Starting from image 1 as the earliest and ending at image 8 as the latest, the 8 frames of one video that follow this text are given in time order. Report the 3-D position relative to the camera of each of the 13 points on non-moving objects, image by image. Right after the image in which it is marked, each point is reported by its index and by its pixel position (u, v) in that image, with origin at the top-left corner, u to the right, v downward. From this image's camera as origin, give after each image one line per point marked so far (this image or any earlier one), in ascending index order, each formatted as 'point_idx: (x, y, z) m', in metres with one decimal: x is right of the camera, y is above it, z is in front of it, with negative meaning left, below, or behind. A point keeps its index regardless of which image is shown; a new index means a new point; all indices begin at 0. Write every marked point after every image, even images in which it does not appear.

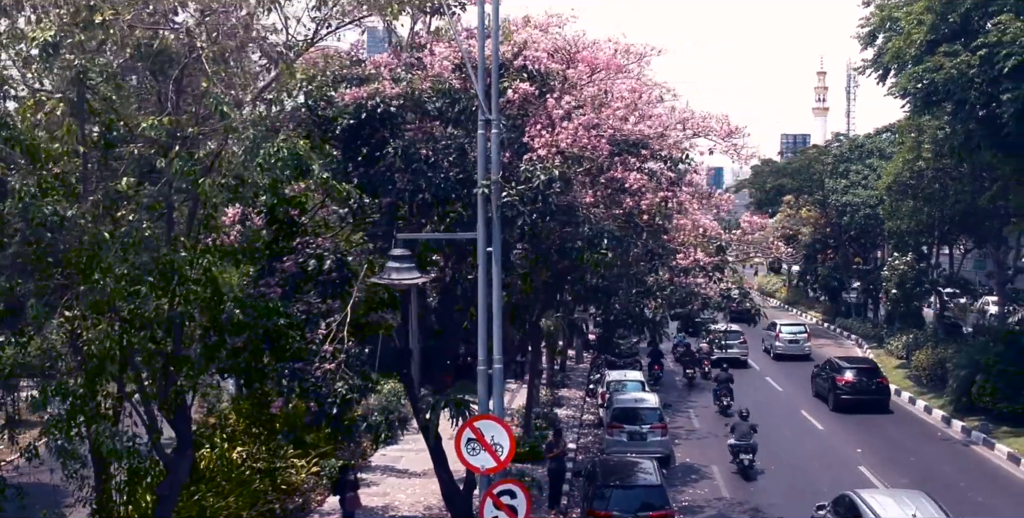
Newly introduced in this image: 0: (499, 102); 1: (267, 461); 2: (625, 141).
0: (-0.2, +1.7, +10.4) m
1: (-4.2, -3.5, +16.5) m
2: (+1.4, +1.5, +11.6) m
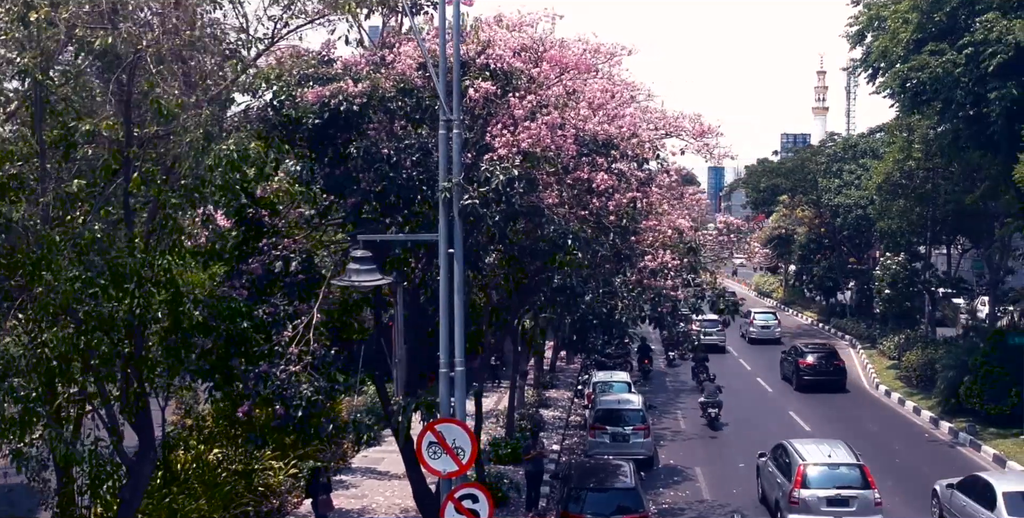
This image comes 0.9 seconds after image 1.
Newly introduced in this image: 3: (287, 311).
0: (-0.6, +1.7, +10.3) m
1: (-4.6, -3.5, +16.4) m
2: (+1.0, +1.4, +11.4) m
3: (-2.8, -0.6, +11.7) m
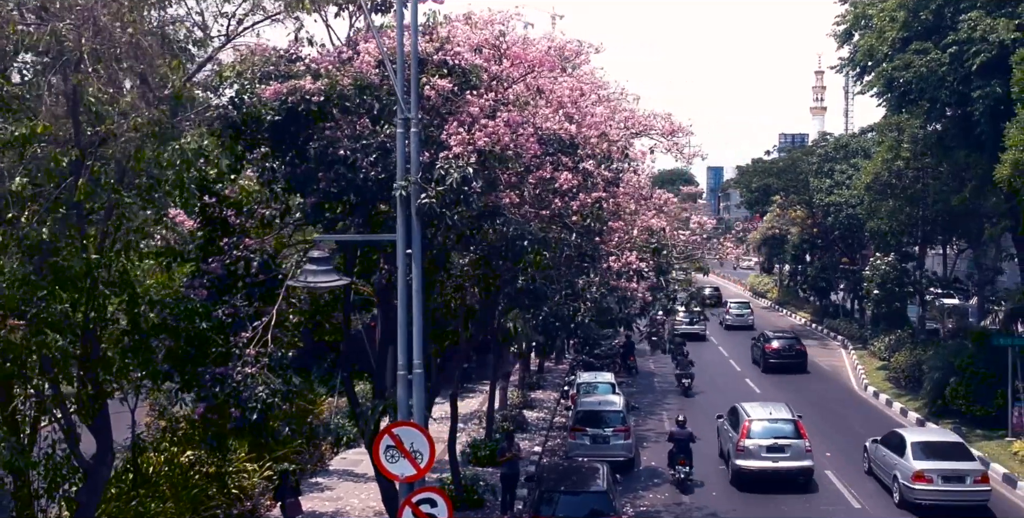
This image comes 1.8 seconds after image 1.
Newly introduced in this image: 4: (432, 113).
0: (-1.0, +1.7, +10.1) m
1: (-5.1, -3.5, +16.2) m
2: (+0.5, +1.4, +11.3) m
3: (-3.3, -0.6, +11.6) m
4: (-1.0, +1.7, +10.8) m
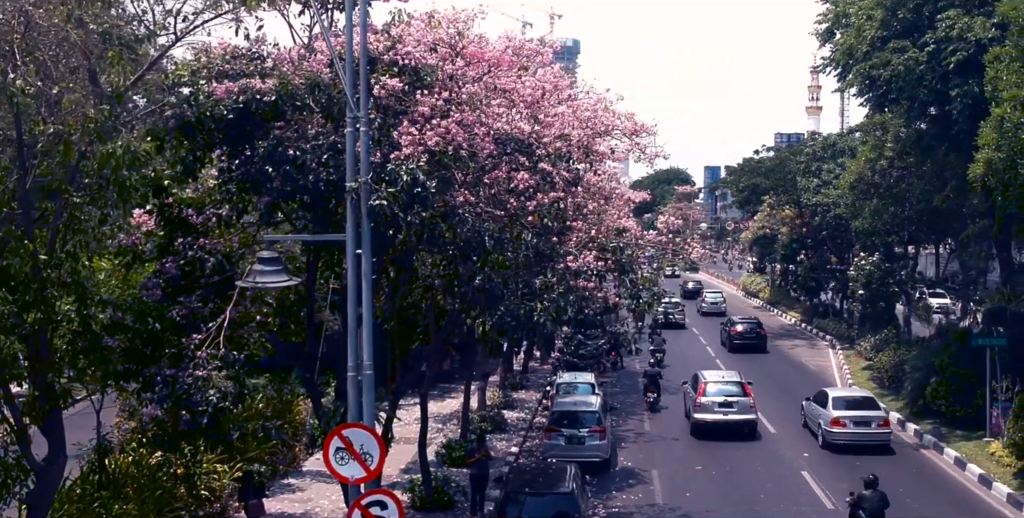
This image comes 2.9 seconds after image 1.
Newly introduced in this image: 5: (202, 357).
0: (-1.6, +1.7, +10.0) m
1: (-5.6, -3.5, +16.1) m
2: (0.0, +1.4, +11.2) m
3: (-3.8, -0.6, +11.5) m
4: (-1.5, +1.7, +10.7) m
5: (-3.5, -1.1, +10.7) m
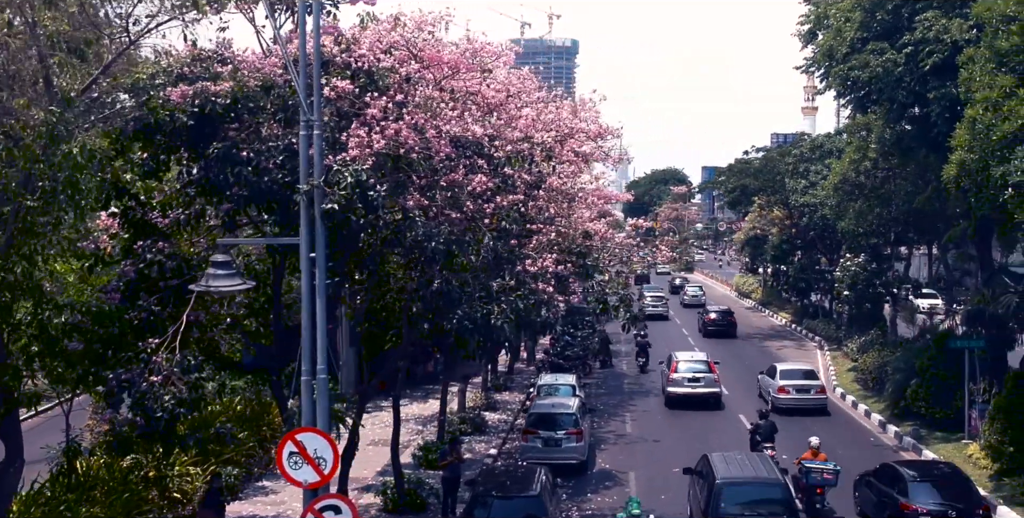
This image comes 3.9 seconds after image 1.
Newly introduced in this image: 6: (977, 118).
0: (-2.0, +1.7, +10.0) m
1: (-6.1, -3.6, +16.1) m
2: (-0.5, +1.4, +11.1) m
3: (-4.3, -0.7, +11.5) m
4: (-2.0, +1.6, +10.7) m
5: (-4.0, -1.2, +10.7) m
6: (+7.8, +2.4, +15.8) m
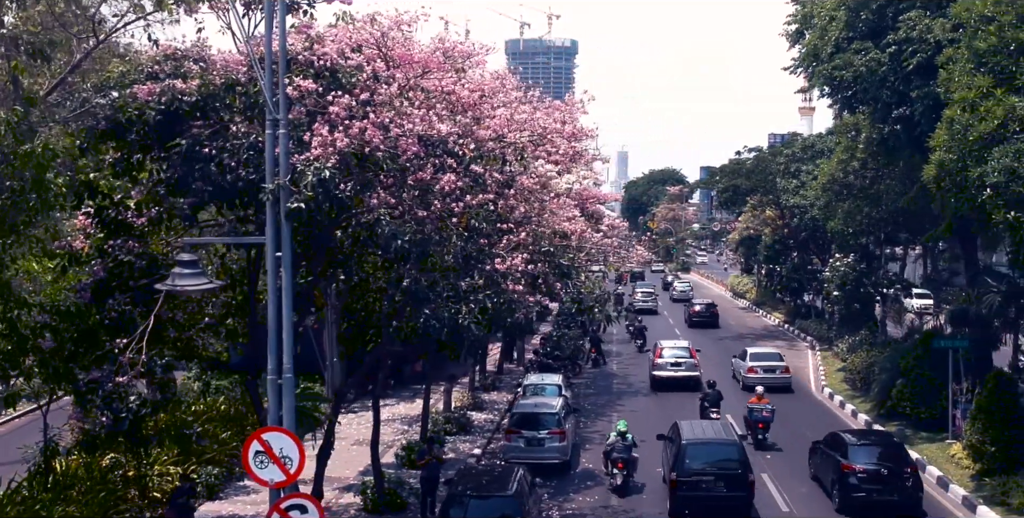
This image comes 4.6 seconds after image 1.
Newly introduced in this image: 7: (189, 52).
0: (-2.4, +1.7, +10.0) m
1: (-6.4, -3.6, +16.1) m
2: (-0.9, +1.4, +11.1) m
3: (-4.6, -0.7, +11.5) m
4: (-2.3, +1.6, +10.7) m
5: (-4.4, -1.1, +10.7) m
6: (+7.5, +2.4, +15.8) m
7: (-4.0, +2.5, +11.7) m
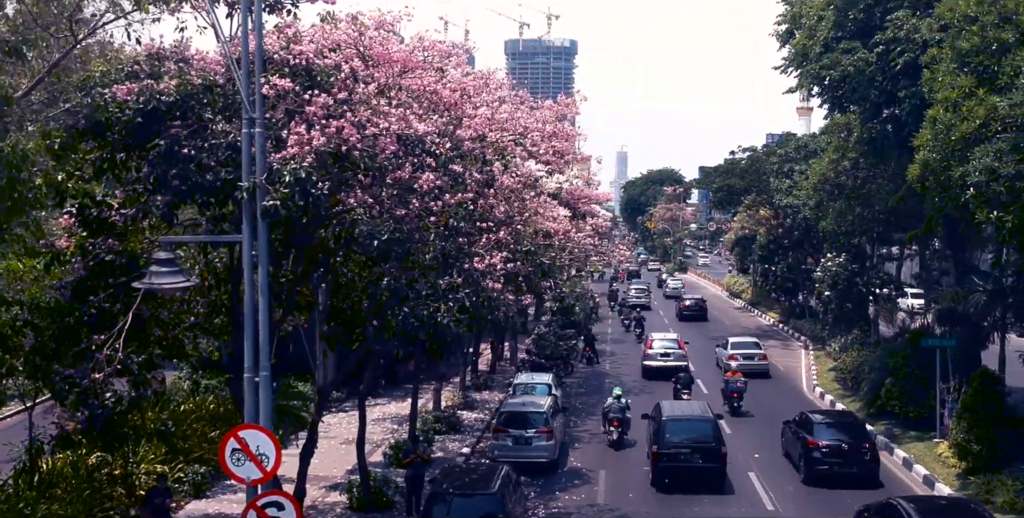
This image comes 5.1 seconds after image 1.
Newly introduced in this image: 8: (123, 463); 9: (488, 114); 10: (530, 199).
0: (-2.7, +1.7, +10.0) m
1: (-6.7, -3.6, +16.1) m
2: (-1.1, +1.4, +11.2) m
3: (-4.9, -0.7, +11.5) m
4: (-2.6, +1.7, +10.7) m
5: (-4.7, -1.1, +10.7) m
6: (+7.2, +2.4, +15.9) m
7: (-4.3, +2.6, +11.7) m
8: (-6.7, -3.5, +16.3) m
9: (-0.2, +2.1, +13.5) m
10: (+0.4, +1.0, +14.8) m
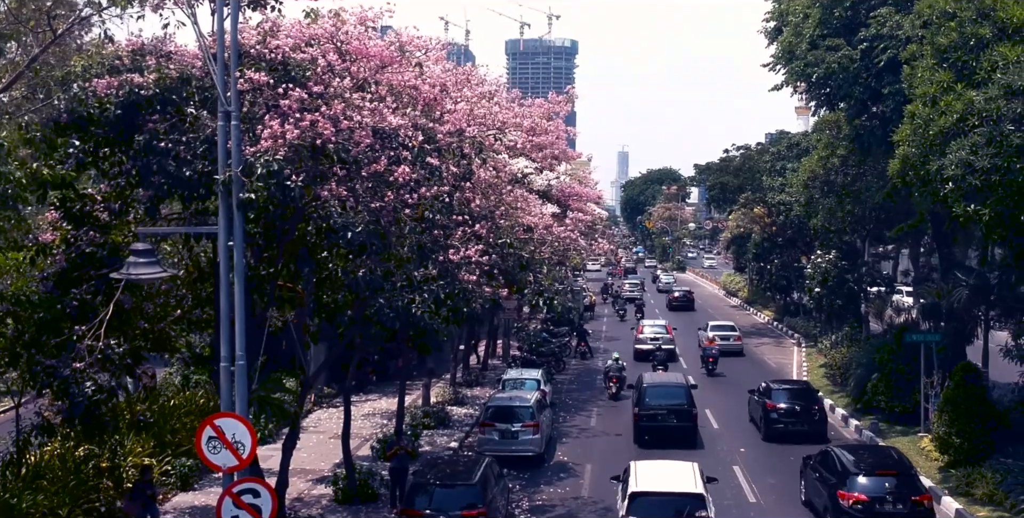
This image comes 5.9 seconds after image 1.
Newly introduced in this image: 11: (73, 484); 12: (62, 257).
0: (-3.0, +1.8, +10.2) m
1: (-7.0, -3.5, +16.3) m
2: (-1.4, +1.5, +11.3) m
3: (-5.2, -0.6, +11.7) m
4: (-2.9, +1.8, +10.9) m
5: (-5.0, -1.0, +10.9) m
6: (+6.9, +2.5, +16.0) m
7: (-4.6, +2.7, +11.9) m
8: (-7.0, -3.4, +16.4) m
9: (-0.5, +2.2, +13.6) m
10: (+0.1, +1.1, +14.9) m
11: (-6.9, -3.6, +14.9) m
12: (-5.5, 0.0, +11.7) m
